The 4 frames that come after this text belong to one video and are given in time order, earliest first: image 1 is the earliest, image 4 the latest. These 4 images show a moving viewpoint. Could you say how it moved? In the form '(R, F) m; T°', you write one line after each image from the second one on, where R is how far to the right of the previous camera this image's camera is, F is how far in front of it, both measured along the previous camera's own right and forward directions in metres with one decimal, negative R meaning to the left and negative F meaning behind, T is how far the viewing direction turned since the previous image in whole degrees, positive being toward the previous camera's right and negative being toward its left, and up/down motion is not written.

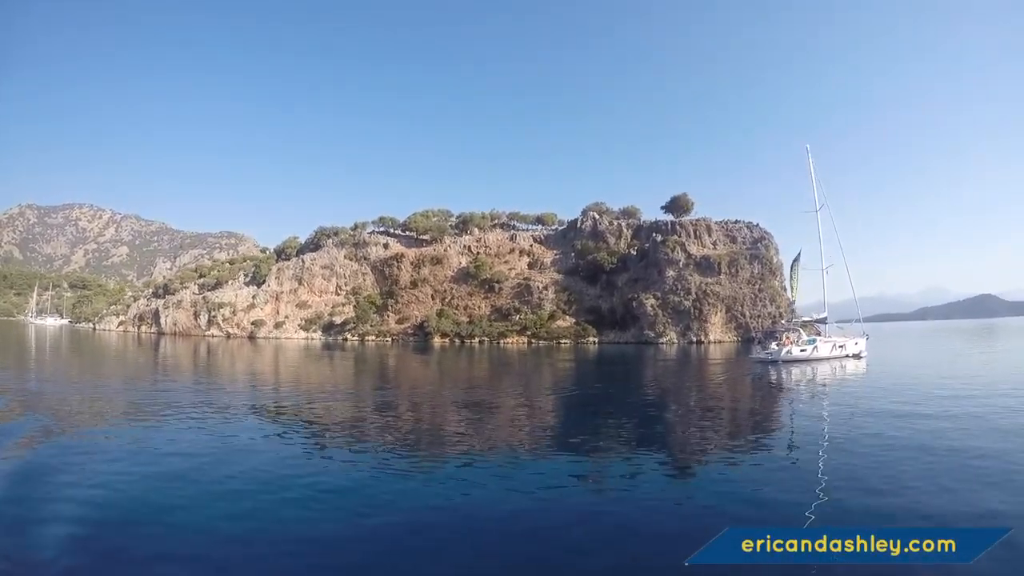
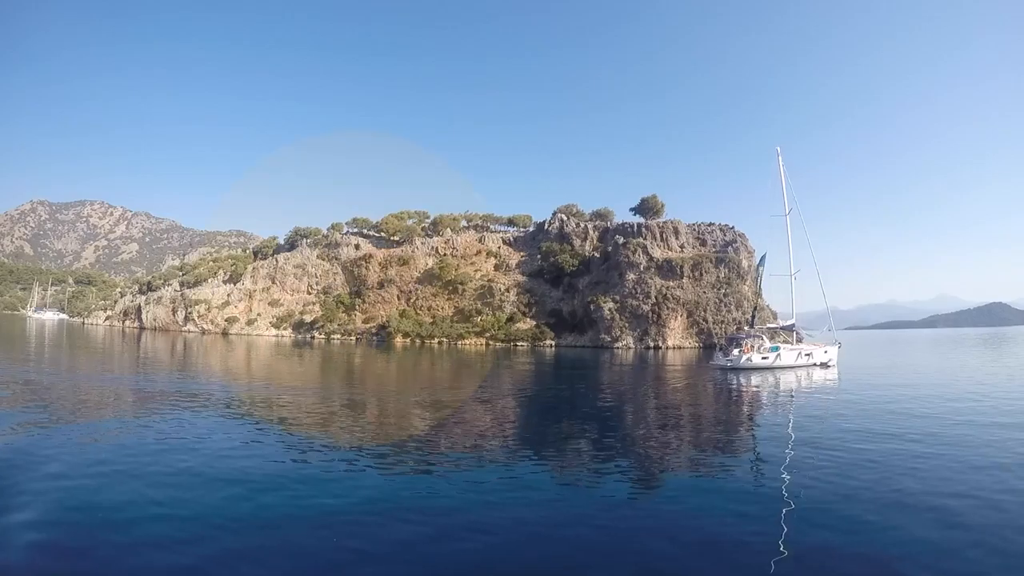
(+3.0, +0.3) m; -3°
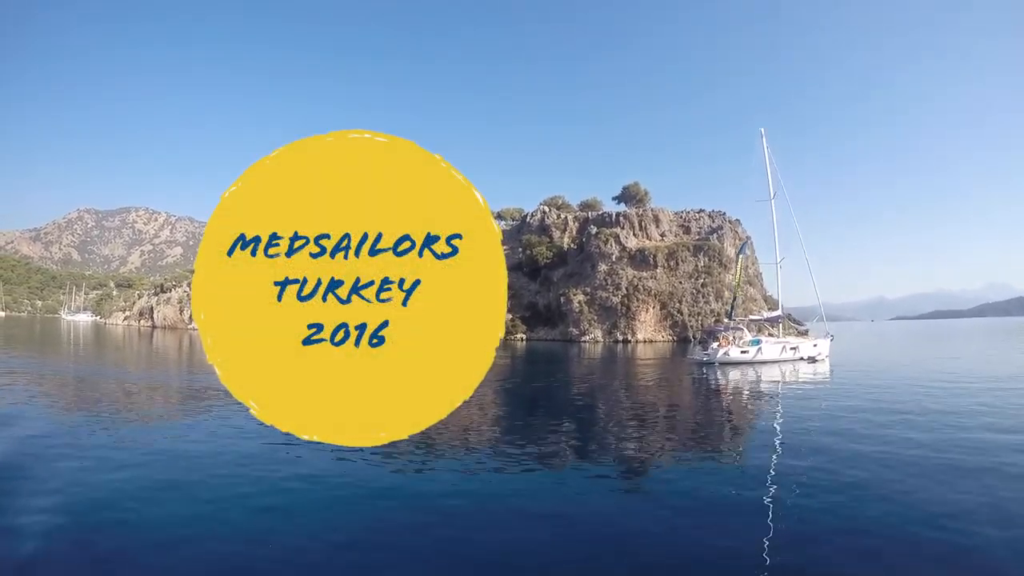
(+3.8, +0.6) m; -6°
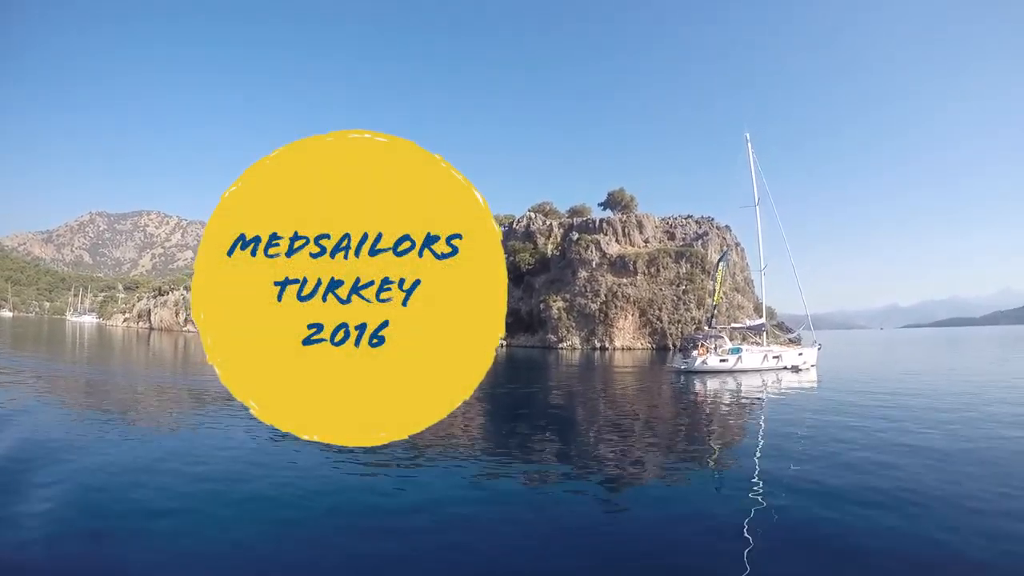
(+1.7, +0.2) m; -2°
